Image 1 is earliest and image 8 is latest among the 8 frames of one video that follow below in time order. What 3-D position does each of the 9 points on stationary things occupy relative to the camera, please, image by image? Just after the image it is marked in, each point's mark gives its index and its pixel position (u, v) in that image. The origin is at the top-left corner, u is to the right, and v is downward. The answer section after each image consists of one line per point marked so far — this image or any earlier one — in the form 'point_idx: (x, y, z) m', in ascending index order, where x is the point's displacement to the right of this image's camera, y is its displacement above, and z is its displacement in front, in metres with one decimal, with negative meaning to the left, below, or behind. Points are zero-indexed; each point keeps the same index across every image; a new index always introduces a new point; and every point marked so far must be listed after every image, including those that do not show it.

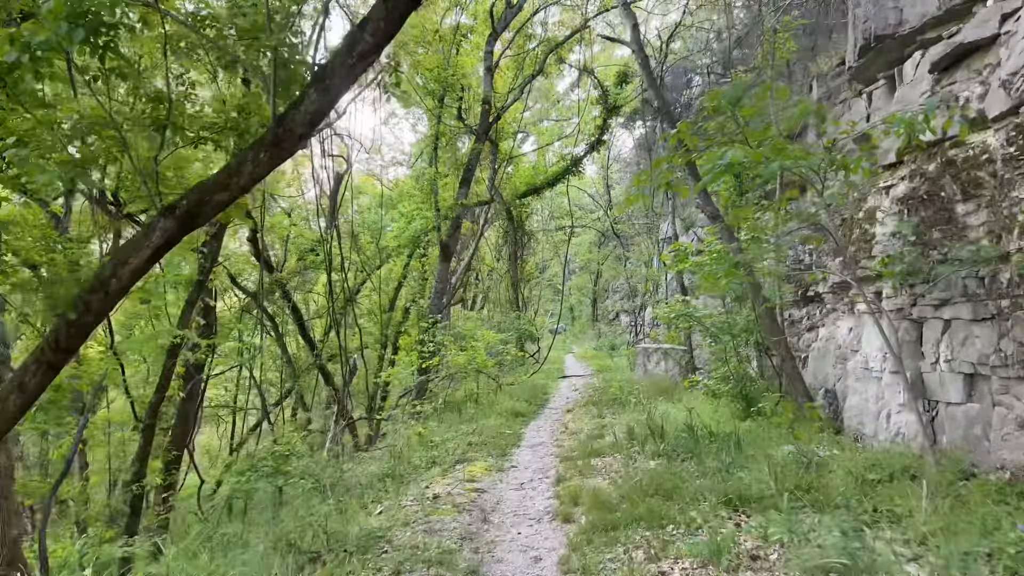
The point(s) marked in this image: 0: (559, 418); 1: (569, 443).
0: (+0.5, -1.4, +8.2) m
1: (+0.5, -1.3, +6.4) m
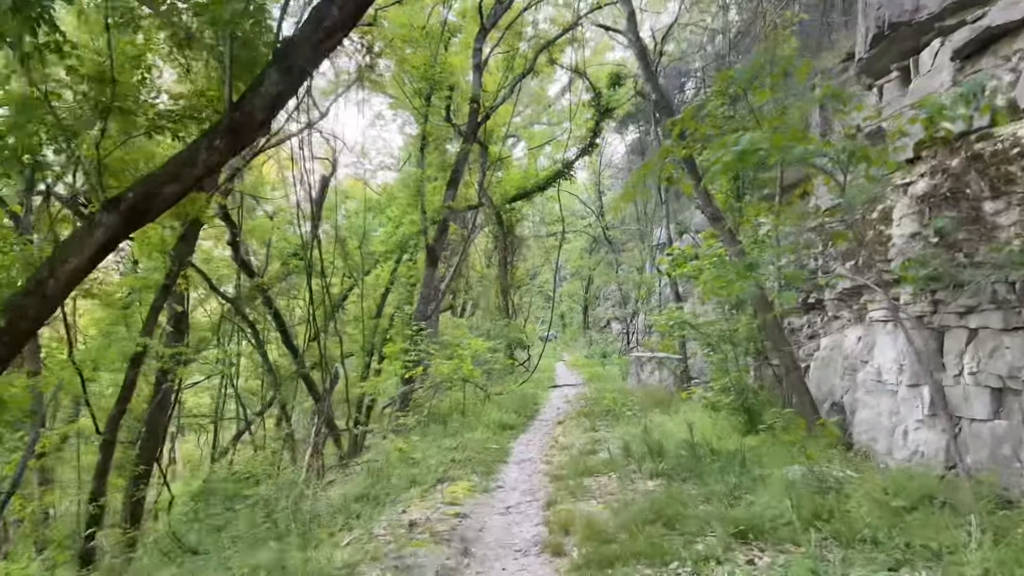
0: (+0.4, -1.5, +7.8) m
1: (+0.4, -1.3, +5.9) m
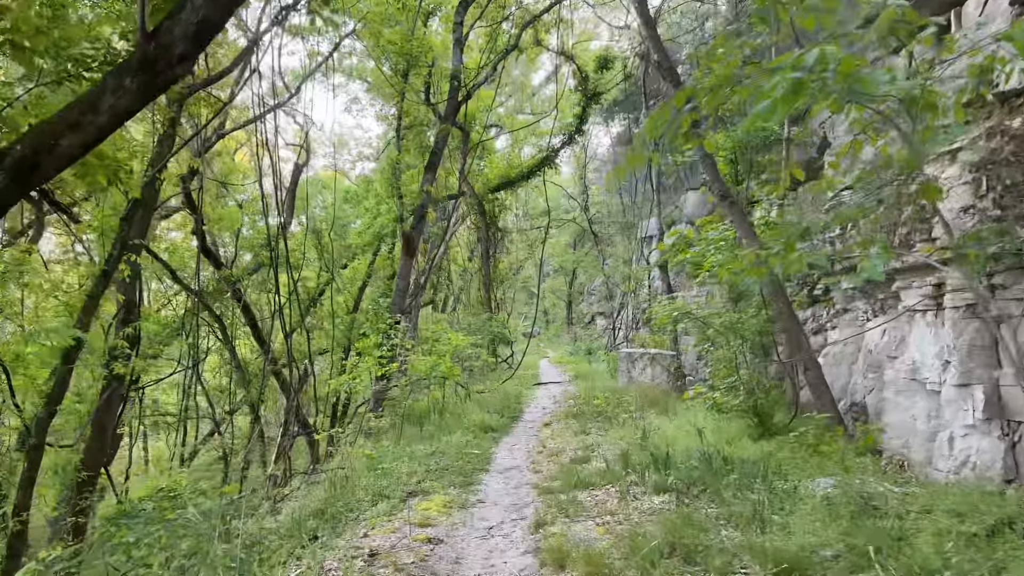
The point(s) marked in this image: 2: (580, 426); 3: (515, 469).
0: (+0.2, -1.4, +7.1) m
1: (+0.3, -1.3, +5.3) m
2: (+0.6, -1.2, +6.7) m
3: (0.0, -1.3, +5.5) m
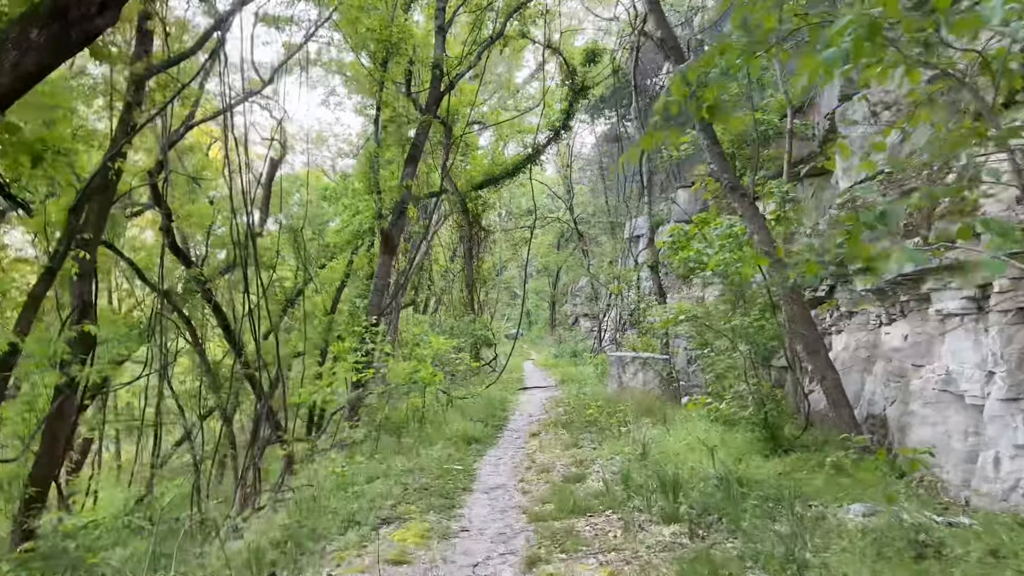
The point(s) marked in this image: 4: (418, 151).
0: (+0.1, -1.4, +6.6) m
1: (+0.2, -1.3, +4.7) m
2: (+0.5, -1.2, +6.3) m
3: (-0.1, -1.3, +4.9) m
4: (-1.2, +1.7, +9.2) m
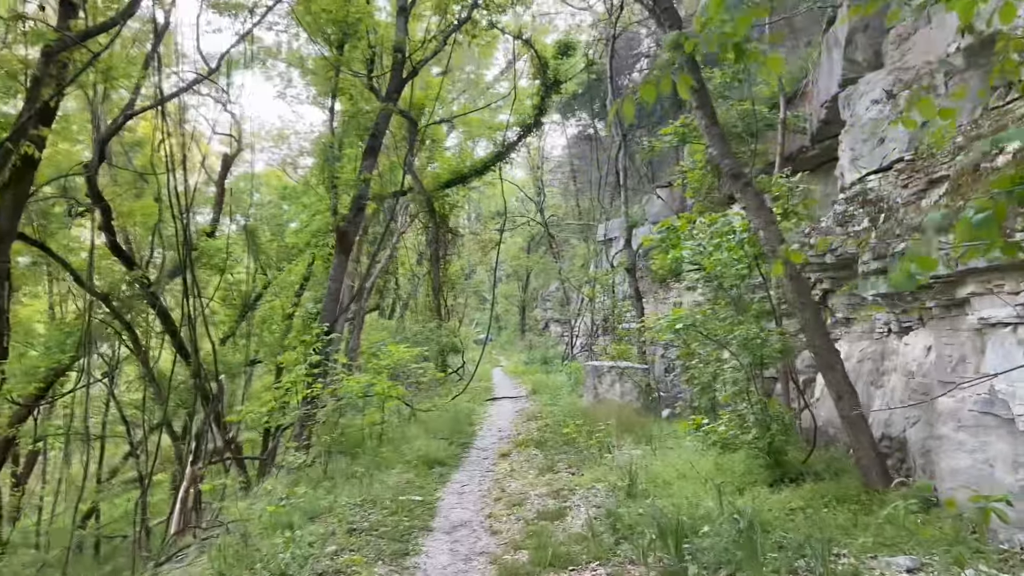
0: (-0.2, -1.4, +5.9) m
1: (0.0, -1.3, +4.0) m
2: (+0.2, -1.3, +5.6) m
3: (-0.3, -1.3, +4.2) m
4: (-1.5, +1.6, +8.5) m
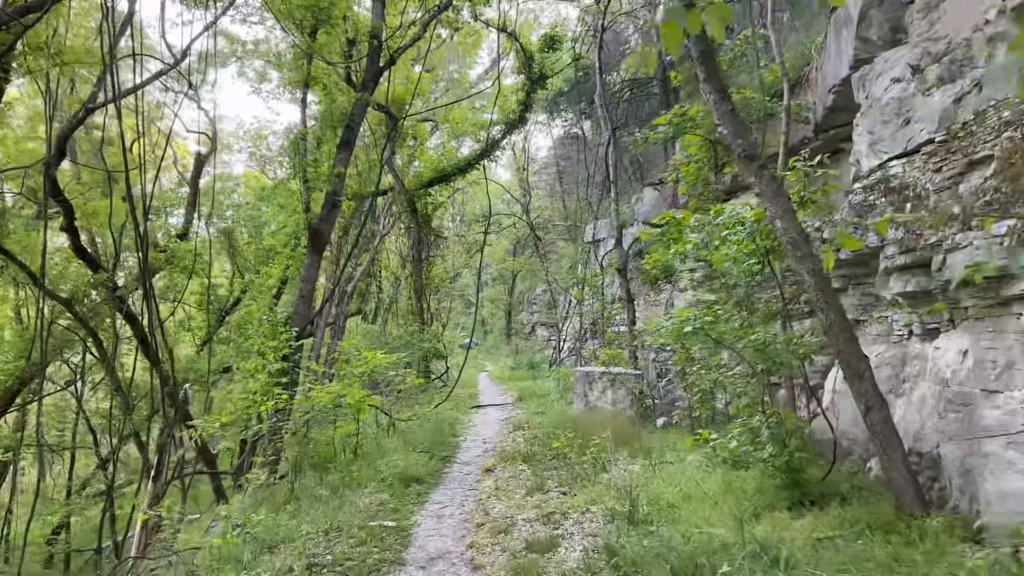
0: (-0.3, -1.4, +5.3) m
1: (-0.1, -1.3, +3.5) m
2: (+0.1, -1.3, +5.0) m
3: (-0.3, -1.3, +3.7) m
4: (-1.7, +1.6, +8.0) m
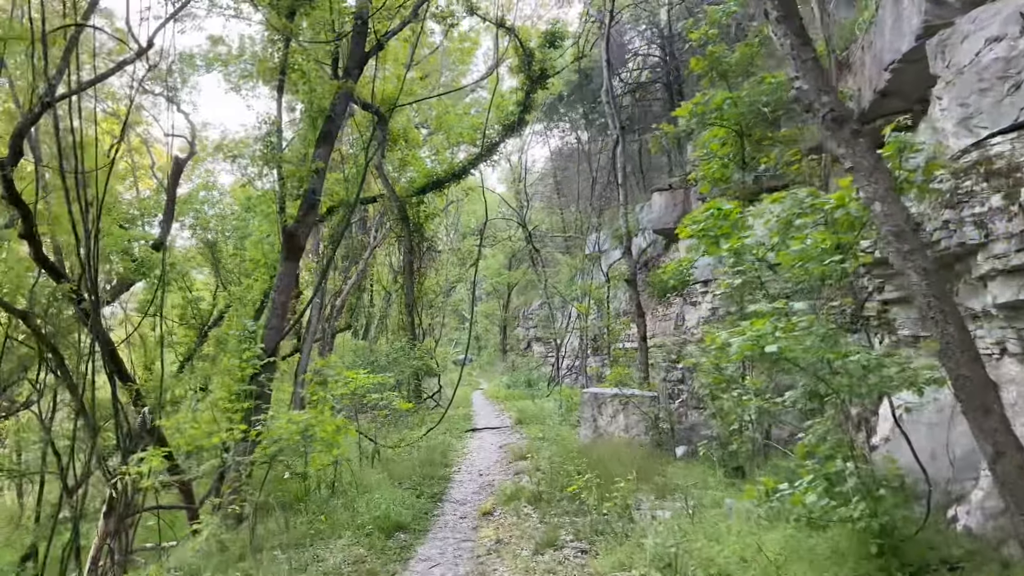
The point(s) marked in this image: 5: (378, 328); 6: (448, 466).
0: (-0.2, -1.5, +4.4) m
1: (0.0, -1.3, +2.6) m
2: (+0.2, -1.3, +4.1) m
3: (-0.3, -1.3, +2.8) m
4: (-1.7, +1.5, +7.1) m
5: (-2.8, -0.8, +15.8) m
6: (-0.6, -1.8, +7.4) m
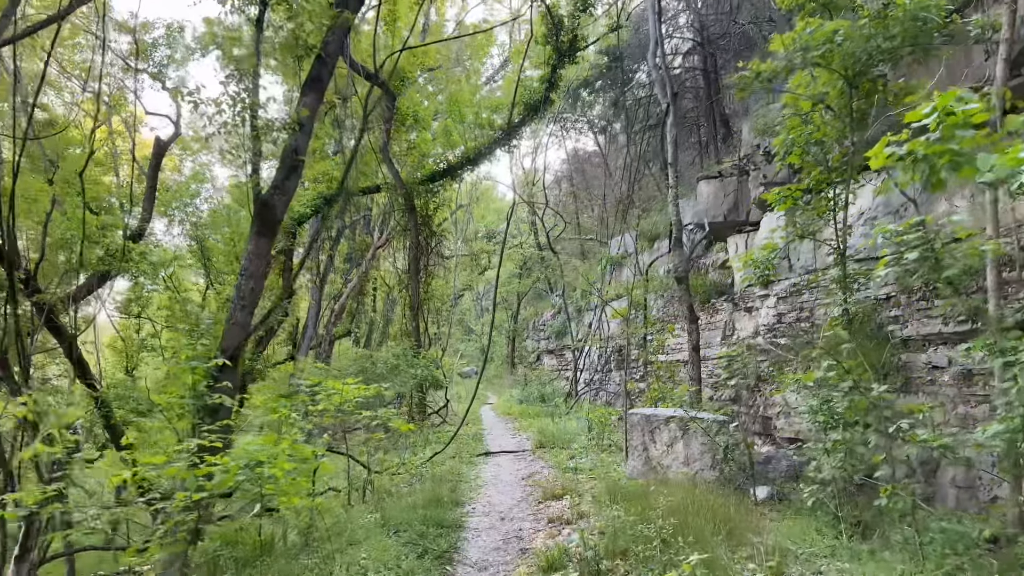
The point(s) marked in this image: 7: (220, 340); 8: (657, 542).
0: (-0.1, -1.3, +2.9) m
1: (+0.2, -1.1, +1.1) m
2: (+0.4, -1.2, +2.6) m
3: (-0.1, -1.2, +1.3) m
4: (-1.4, +1.6, +5.6) m
5: (-2.5, -0.9, +14.3) m
6: (-0.4, -1.7, +5.9) m
7: (-2.0, -0.3, +5.2) m
8: (+0.6, -1.2, +3.7) m
